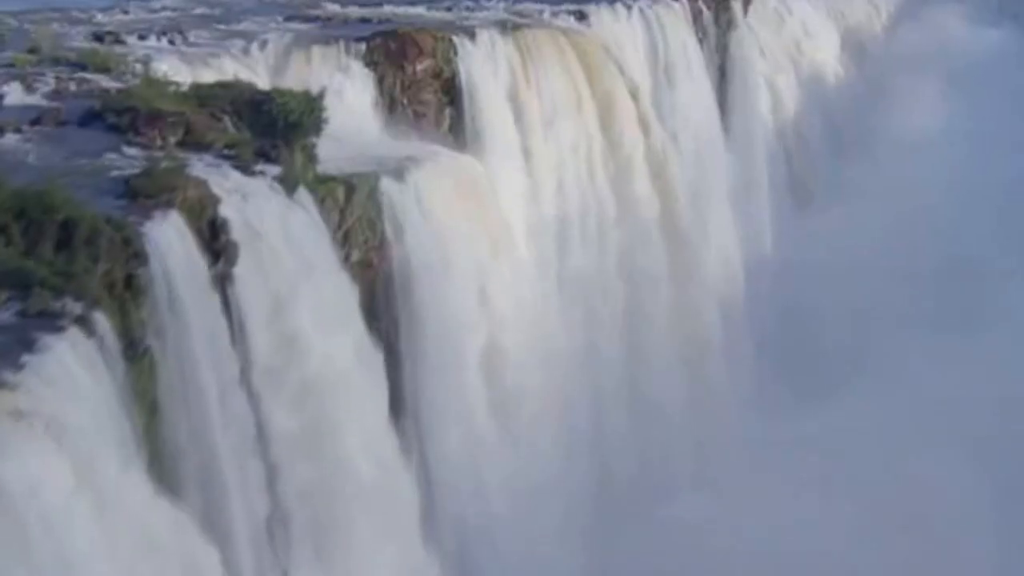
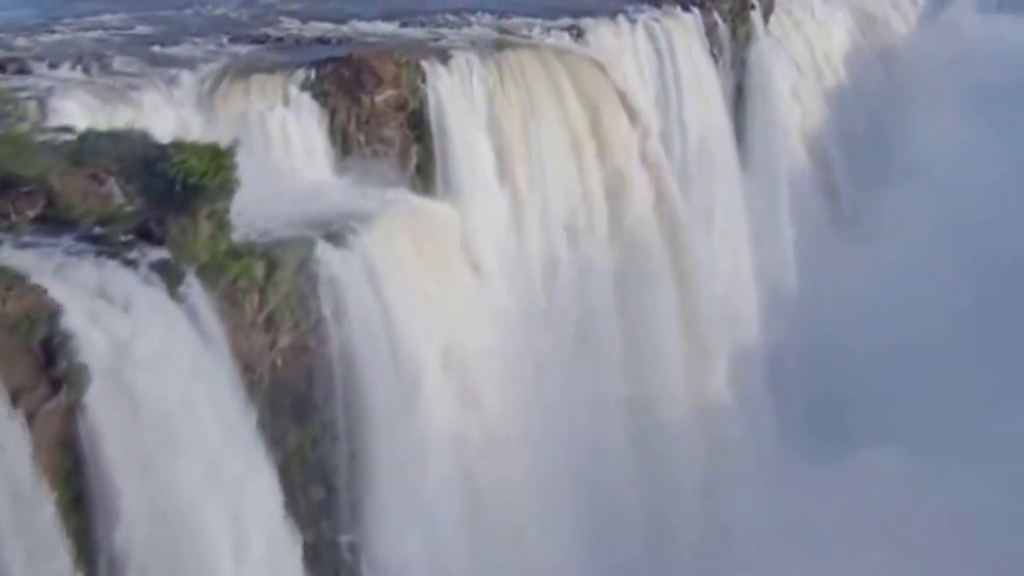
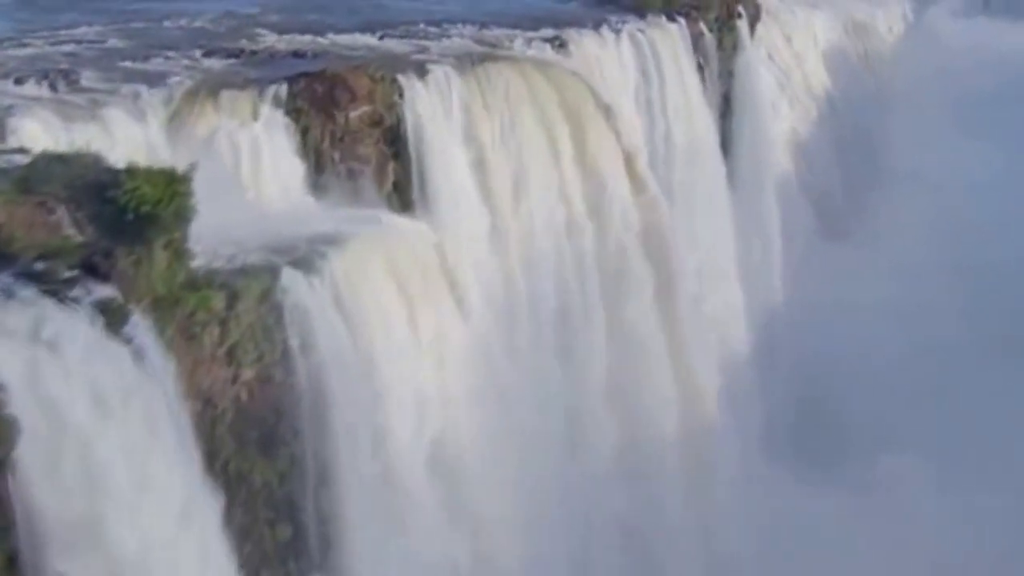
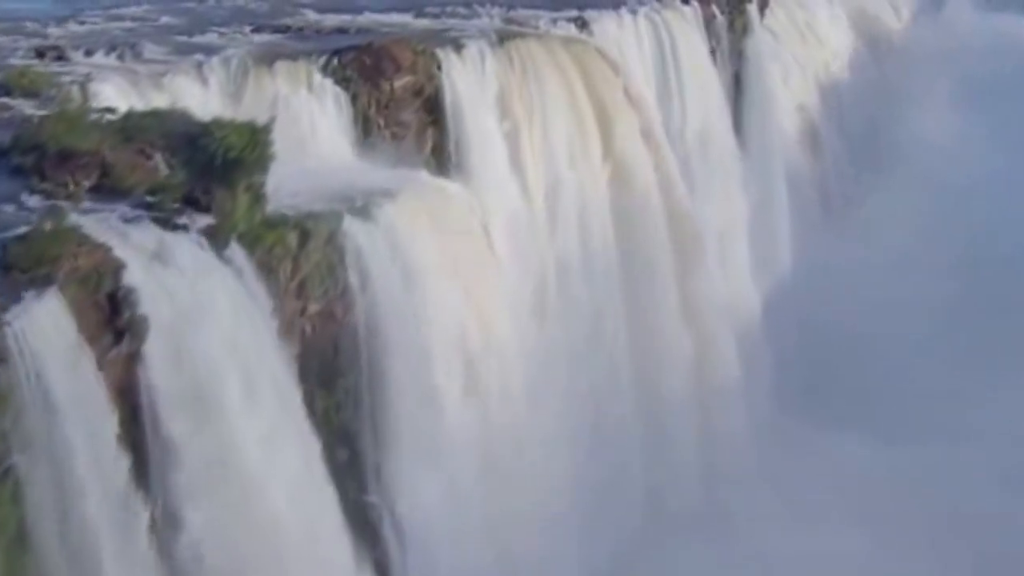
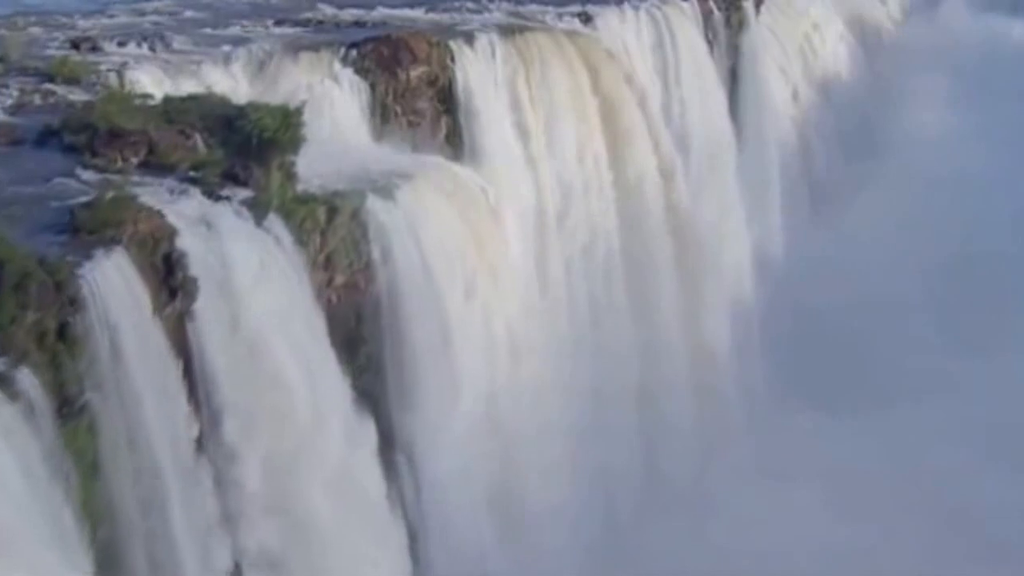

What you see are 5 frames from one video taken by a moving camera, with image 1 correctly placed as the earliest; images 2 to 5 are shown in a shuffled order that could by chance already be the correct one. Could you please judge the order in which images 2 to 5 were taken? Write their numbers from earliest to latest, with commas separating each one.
5, 4, 2, 3
